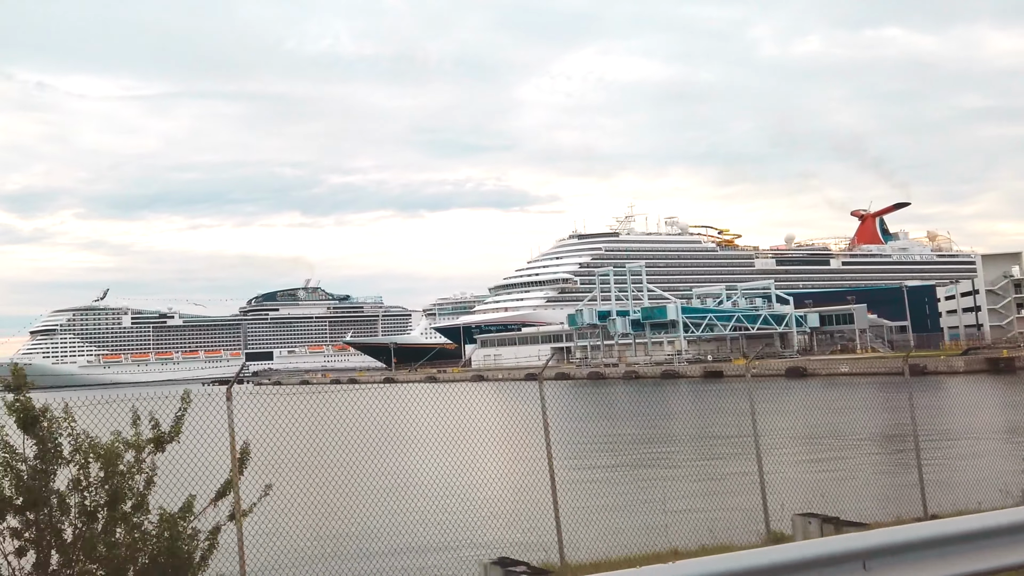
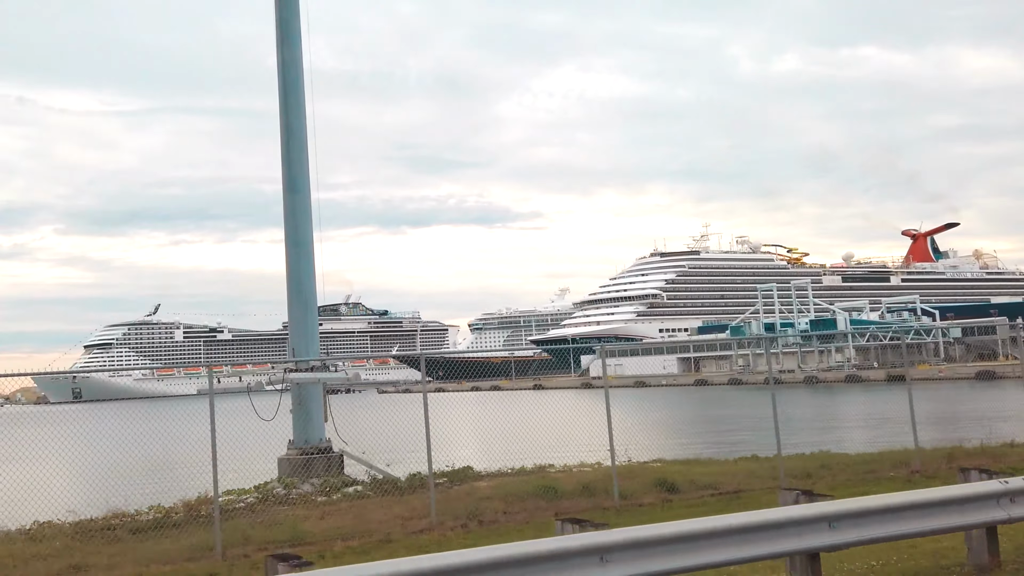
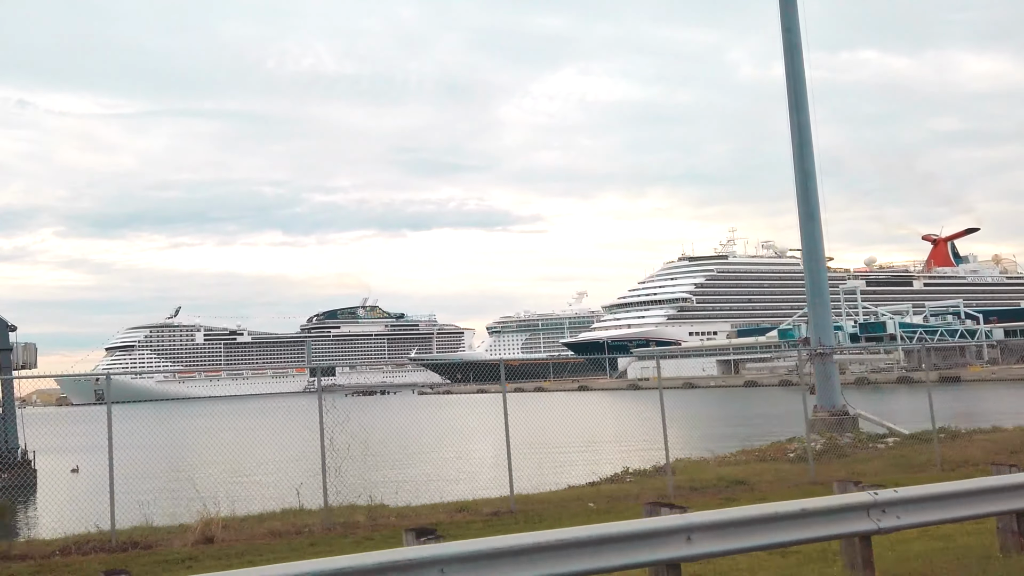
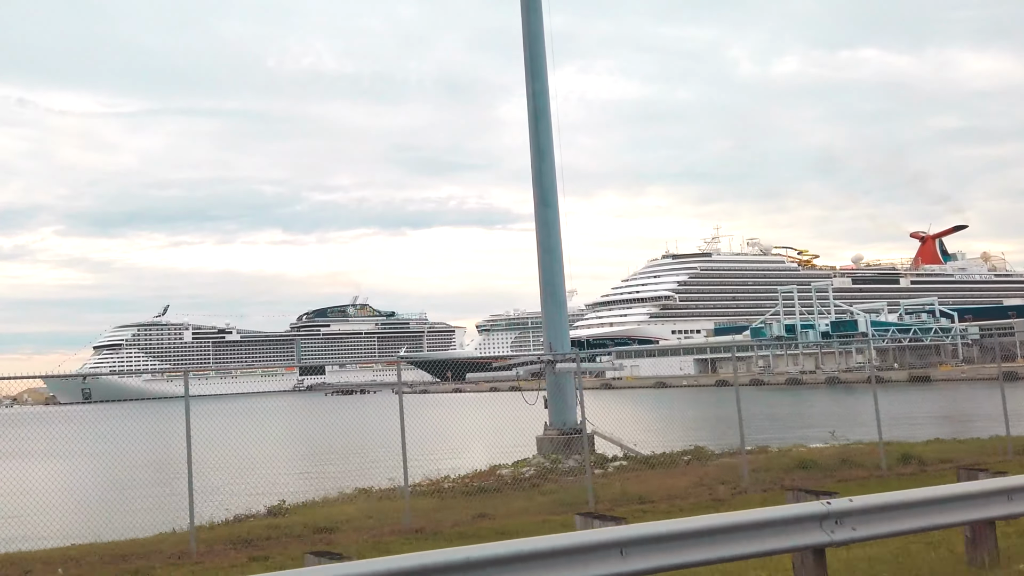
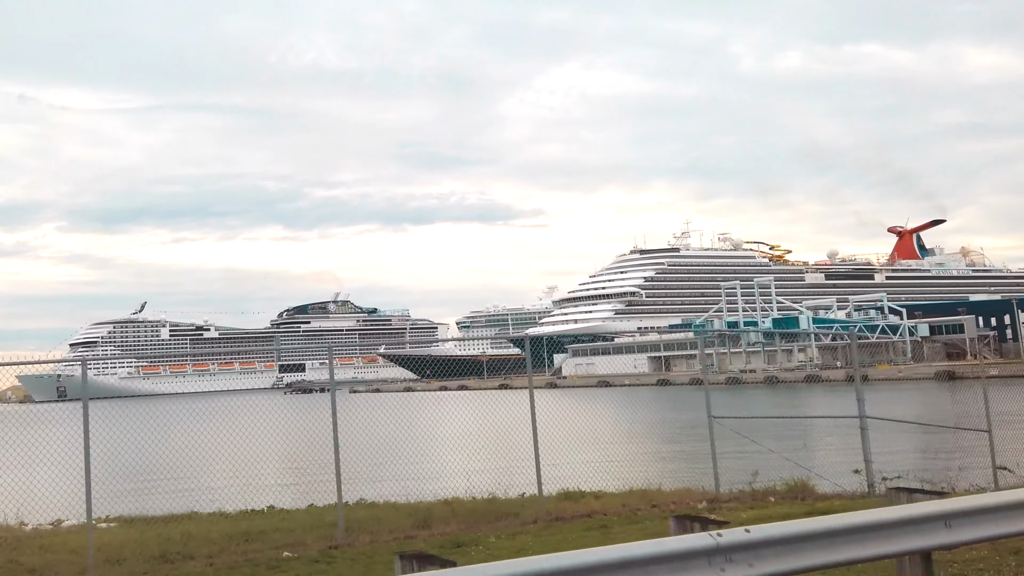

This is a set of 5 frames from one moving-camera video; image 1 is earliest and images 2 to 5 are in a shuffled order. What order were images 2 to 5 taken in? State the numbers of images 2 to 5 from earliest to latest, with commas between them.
5, 2, 4, 3
